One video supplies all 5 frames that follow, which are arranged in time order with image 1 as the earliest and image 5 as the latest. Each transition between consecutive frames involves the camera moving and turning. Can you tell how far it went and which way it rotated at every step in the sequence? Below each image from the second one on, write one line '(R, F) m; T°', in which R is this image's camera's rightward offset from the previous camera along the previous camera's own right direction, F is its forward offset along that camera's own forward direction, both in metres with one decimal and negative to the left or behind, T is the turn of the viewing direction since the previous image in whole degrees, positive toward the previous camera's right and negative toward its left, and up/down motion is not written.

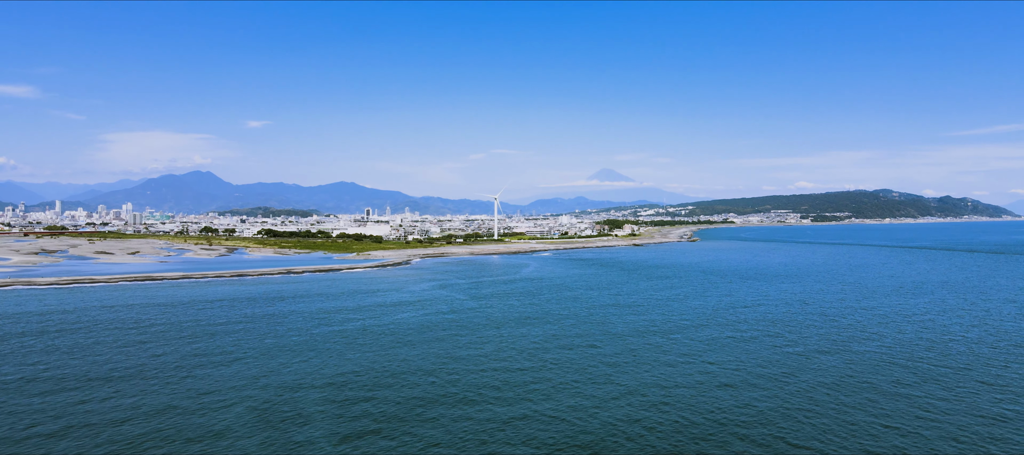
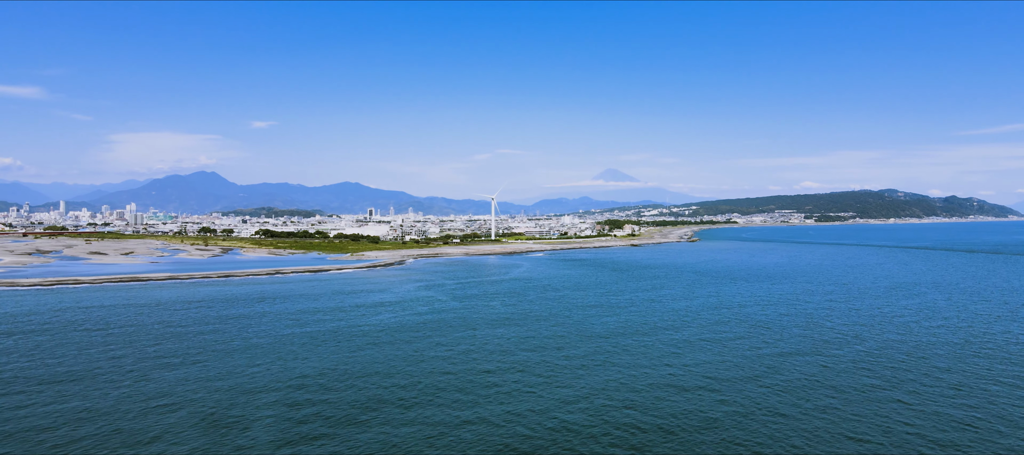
(+1.0, +0.1) m; 0°
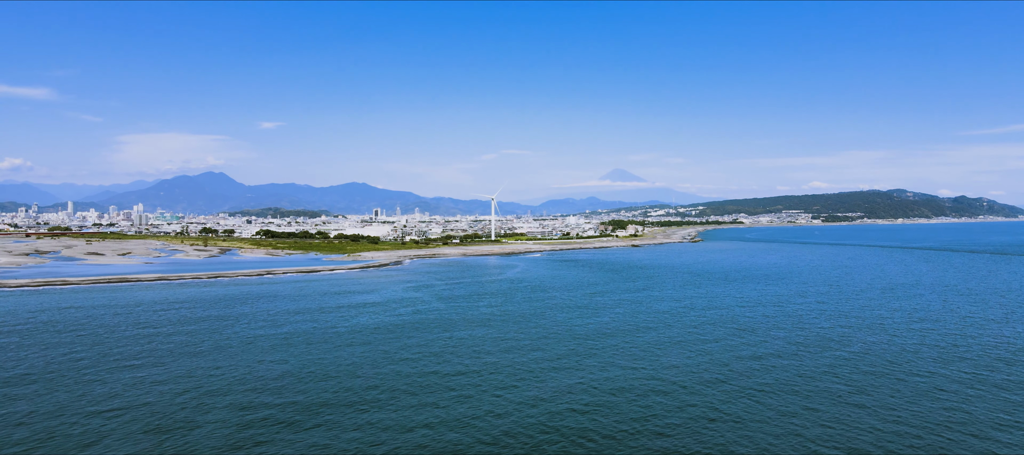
(+0.9, +0.2) m; 0°
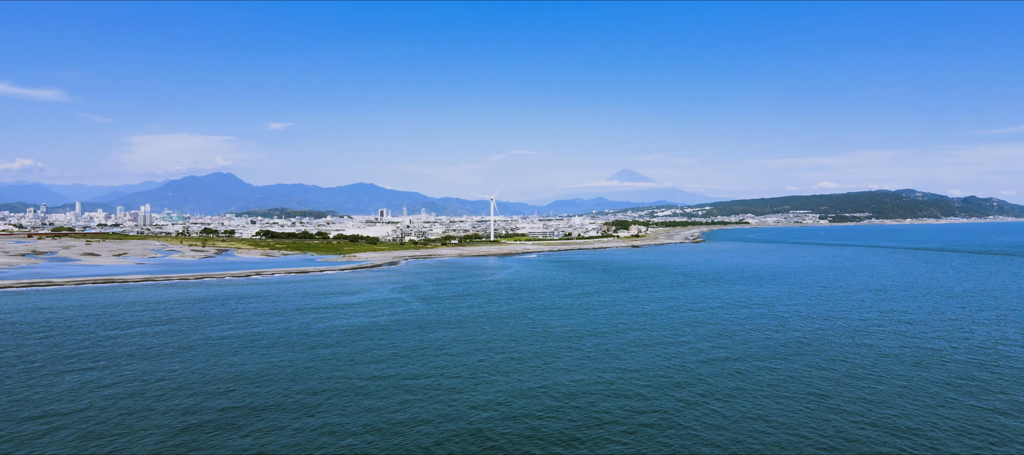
(+1.1, +0.2) m; 0°
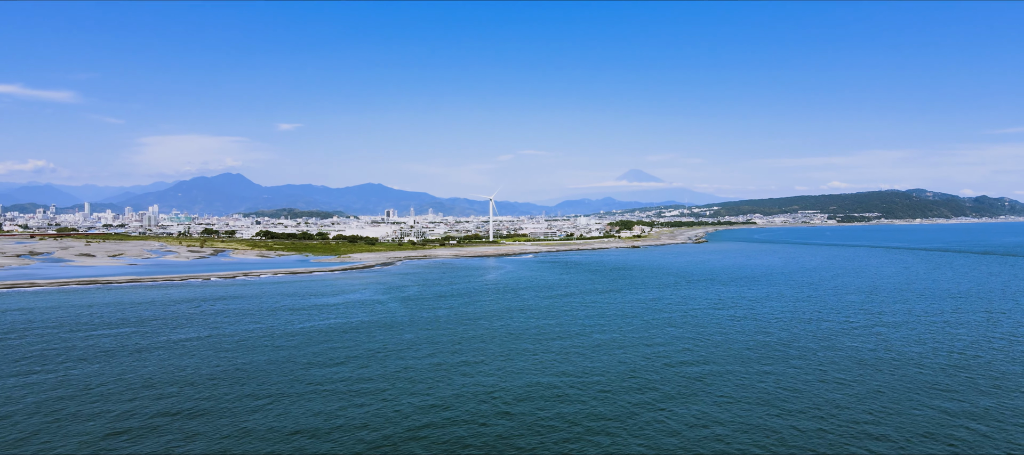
(+1.2, +0.2) m; -1°
